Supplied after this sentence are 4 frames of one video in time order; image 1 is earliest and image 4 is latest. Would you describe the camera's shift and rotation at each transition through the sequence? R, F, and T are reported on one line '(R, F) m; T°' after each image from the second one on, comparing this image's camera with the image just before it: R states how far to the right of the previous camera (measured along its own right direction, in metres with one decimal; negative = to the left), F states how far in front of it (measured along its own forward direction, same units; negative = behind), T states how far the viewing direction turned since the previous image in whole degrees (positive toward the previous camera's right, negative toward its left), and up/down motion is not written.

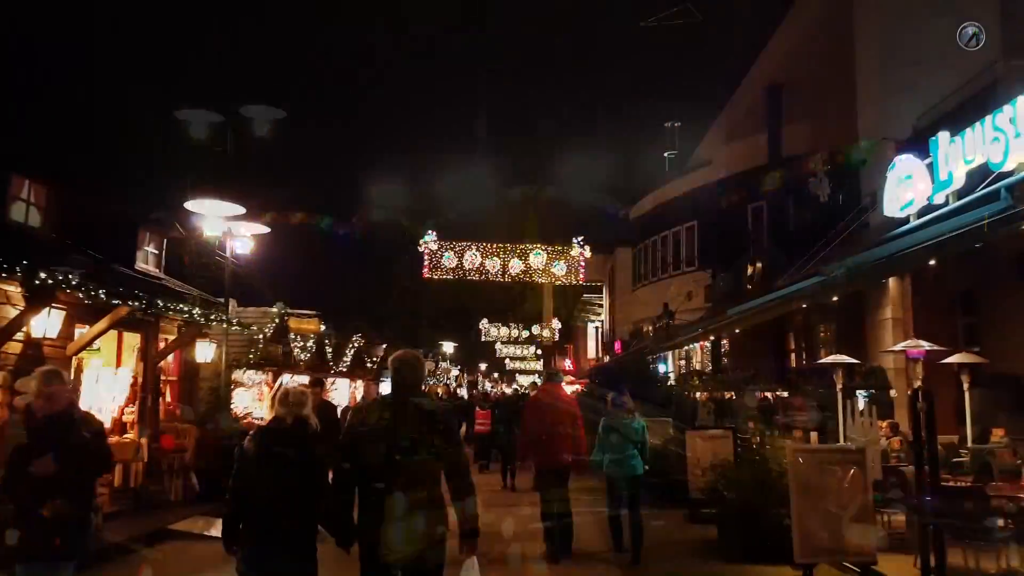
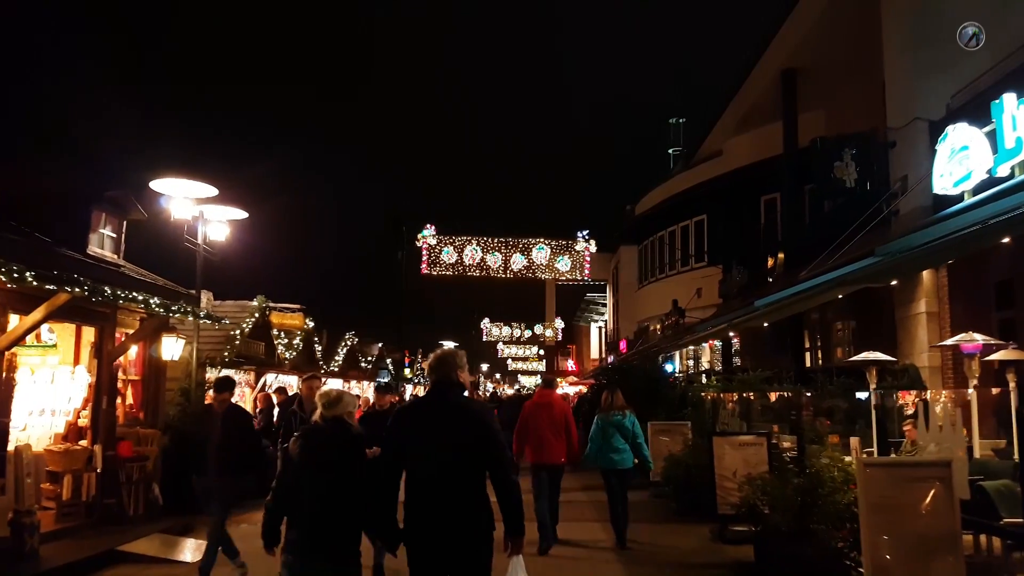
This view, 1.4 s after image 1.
(0.0, +1.2) m; 0°
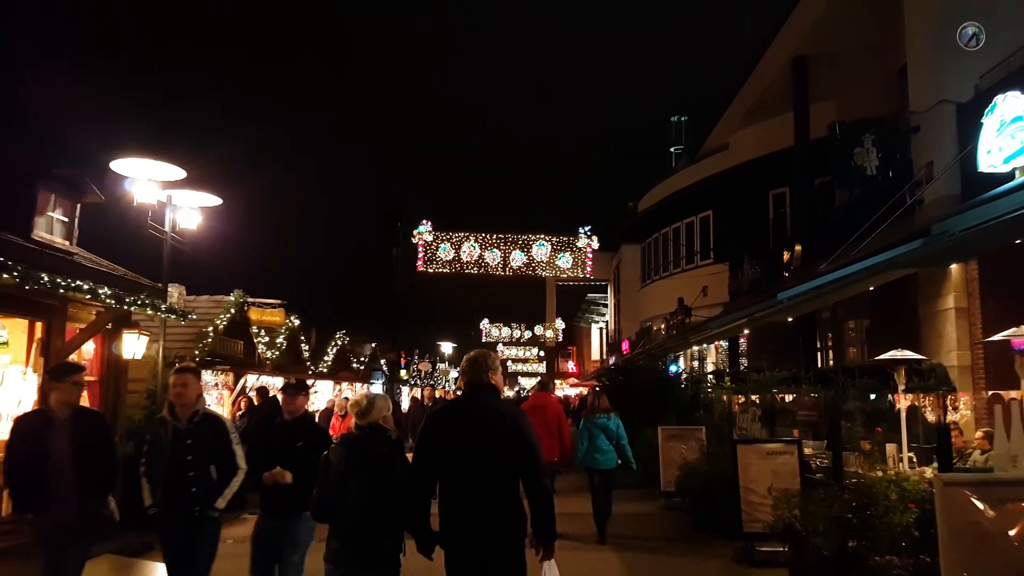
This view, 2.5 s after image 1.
(0.0, +0.9) m; 0°
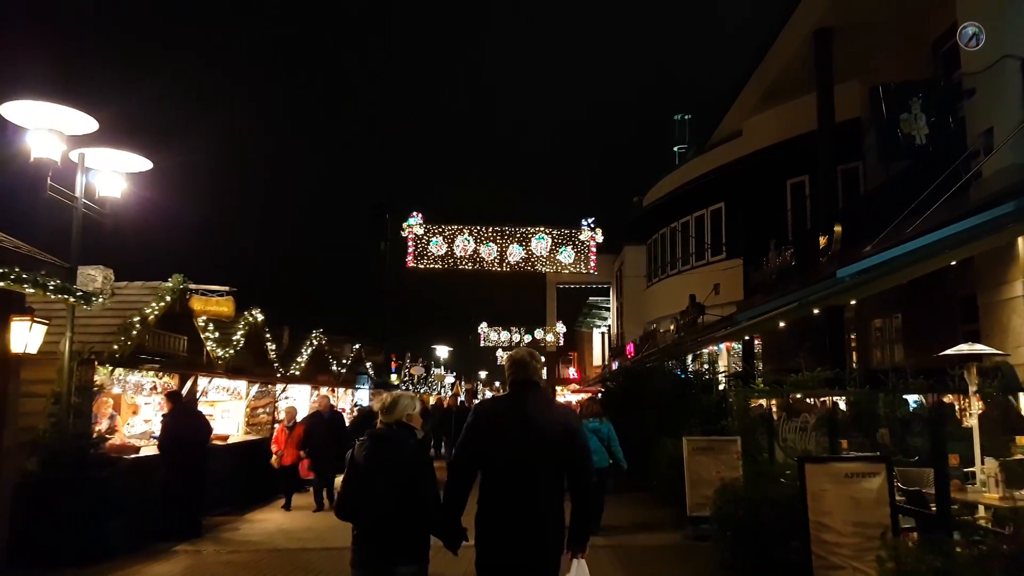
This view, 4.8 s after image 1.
(+0.1, +1.9) m; 0°
